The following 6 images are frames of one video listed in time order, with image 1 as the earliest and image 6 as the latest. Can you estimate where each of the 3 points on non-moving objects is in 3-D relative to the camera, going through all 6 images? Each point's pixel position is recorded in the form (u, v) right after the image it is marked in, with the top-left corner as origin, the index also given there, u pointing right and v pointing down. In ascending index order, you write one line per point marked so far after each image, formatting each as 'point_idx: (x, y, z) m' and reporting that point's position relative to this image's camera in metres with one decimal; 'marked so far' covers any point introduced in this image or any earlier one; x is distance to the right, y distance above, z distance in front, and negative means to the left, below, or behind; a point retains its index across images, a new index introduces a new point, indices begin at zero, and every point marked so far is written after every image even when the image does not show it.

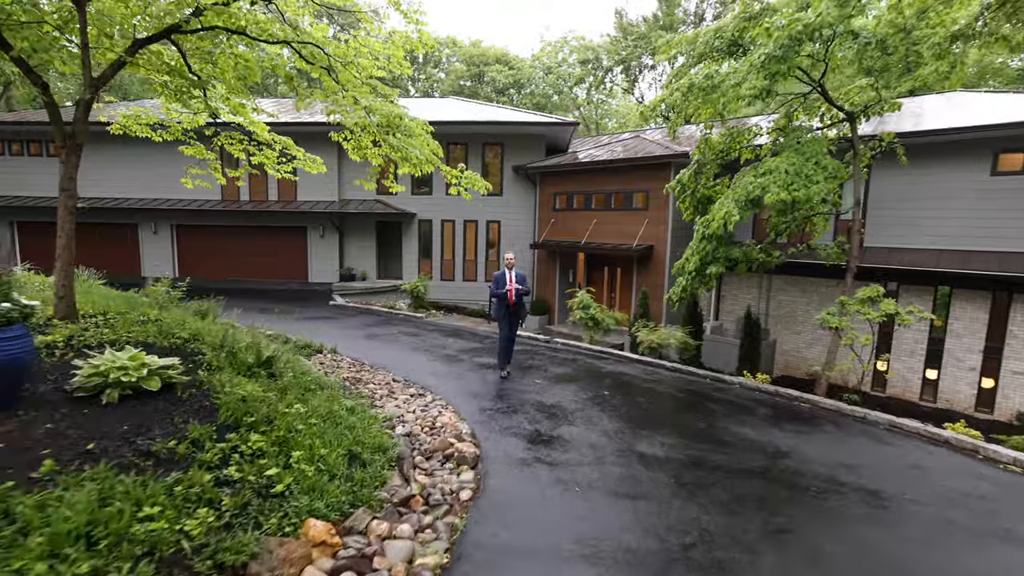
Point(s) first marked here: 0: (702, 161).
0: (+3.5, +2.3, +9.5) m
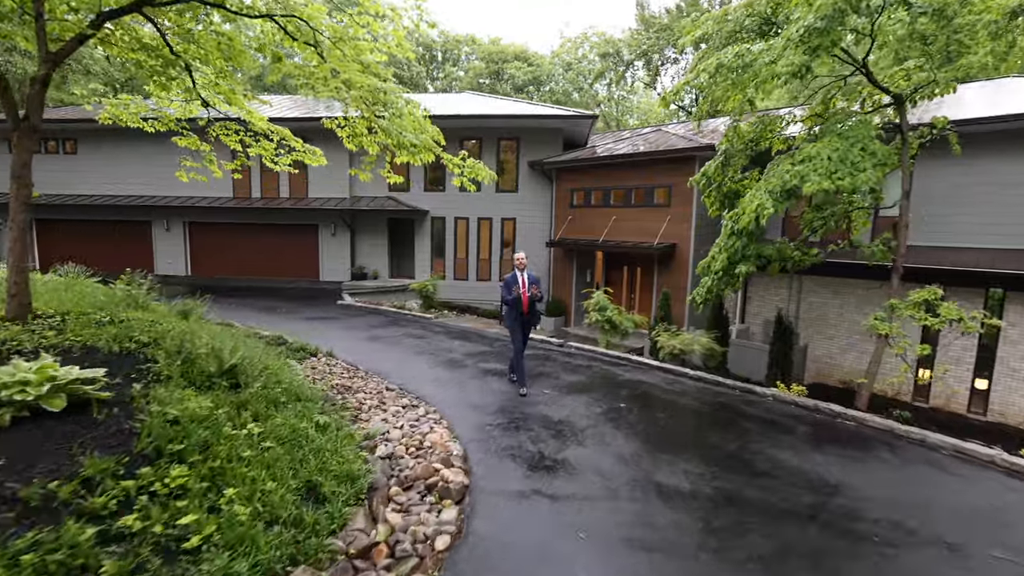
0: (+3.7, +2.3, +8.7) m
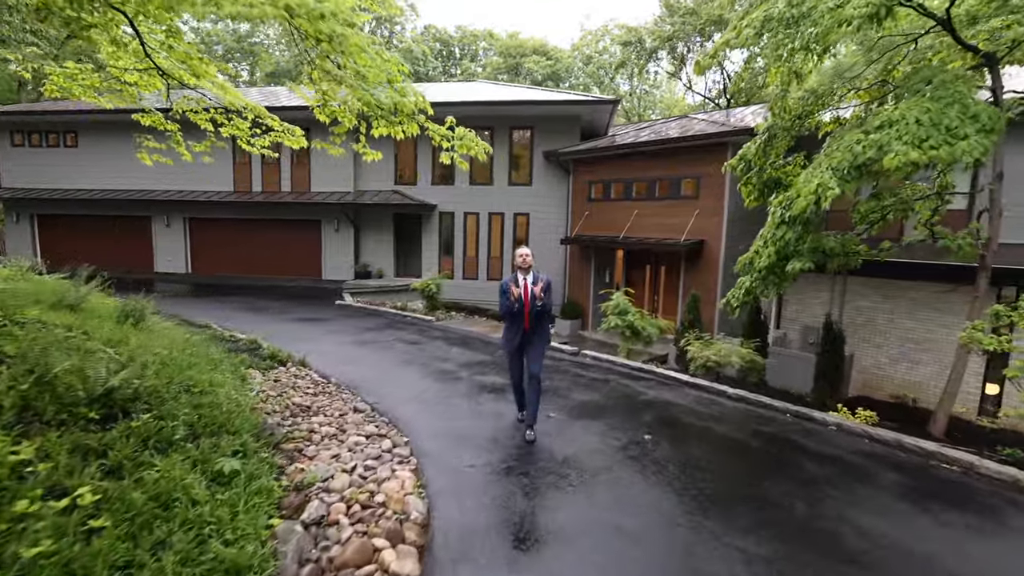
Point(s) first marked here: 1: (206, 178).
0: (+3.8, +2.3, +7.5) m
1: (-10.4, +3.8, +17.6) m
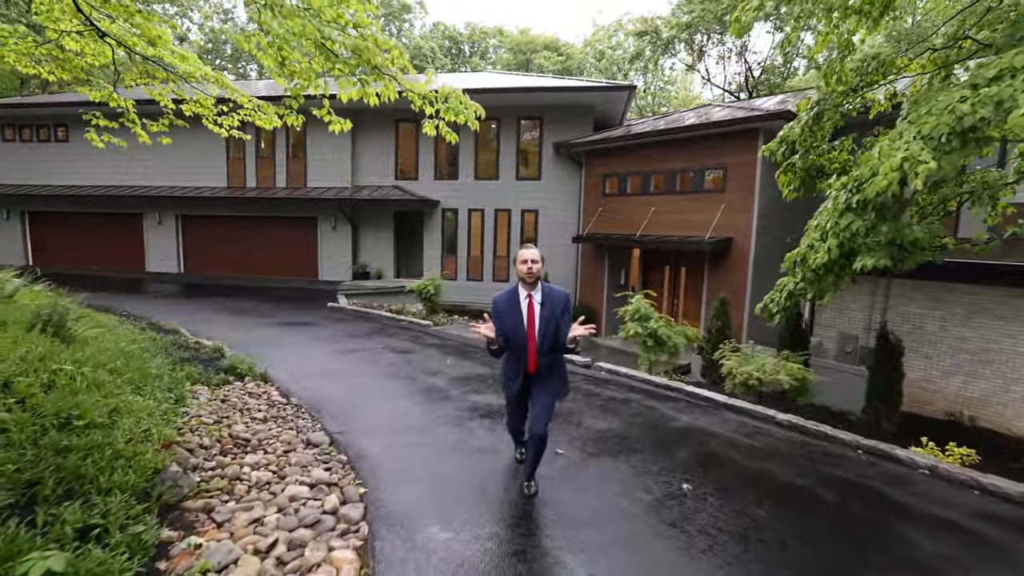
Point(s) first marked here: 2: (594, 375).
0: (+3.8, +2.3, +6.3) m
1: (-10.1, +3.7, +16.7) m
2: (+1.0, -1.1, +6.6) m
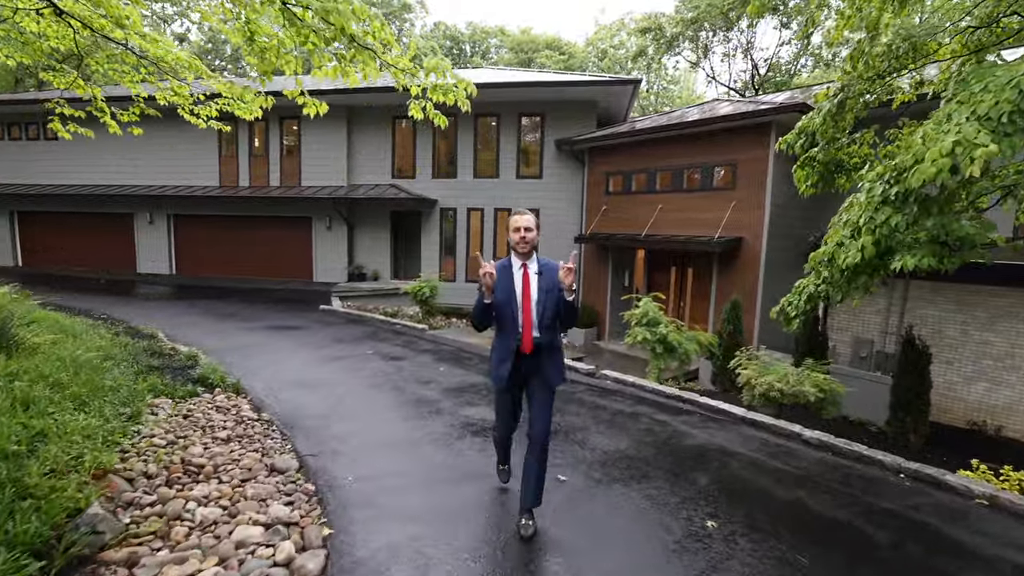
0: (+3.8, +2.2, +5.8) m
1: (-10.1, +3.7, +16.3) m
2: (+1.0, -1.1, +6.1) m
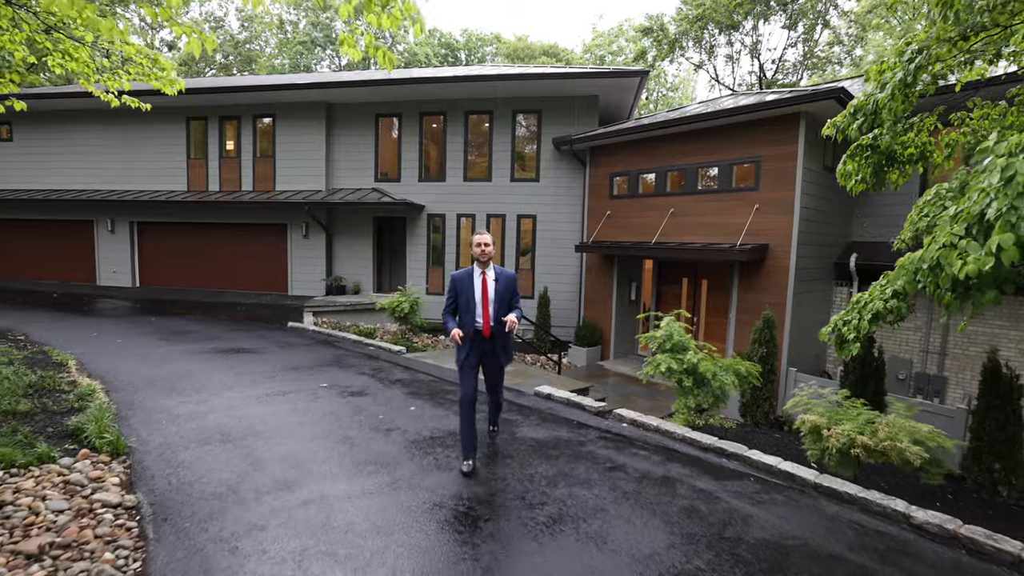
0: (+3.7, +2.1, +4.5) m
1: (-10.3, +3.3, +15.0) m
2: (+0.9, -1.3, +4.7) m
